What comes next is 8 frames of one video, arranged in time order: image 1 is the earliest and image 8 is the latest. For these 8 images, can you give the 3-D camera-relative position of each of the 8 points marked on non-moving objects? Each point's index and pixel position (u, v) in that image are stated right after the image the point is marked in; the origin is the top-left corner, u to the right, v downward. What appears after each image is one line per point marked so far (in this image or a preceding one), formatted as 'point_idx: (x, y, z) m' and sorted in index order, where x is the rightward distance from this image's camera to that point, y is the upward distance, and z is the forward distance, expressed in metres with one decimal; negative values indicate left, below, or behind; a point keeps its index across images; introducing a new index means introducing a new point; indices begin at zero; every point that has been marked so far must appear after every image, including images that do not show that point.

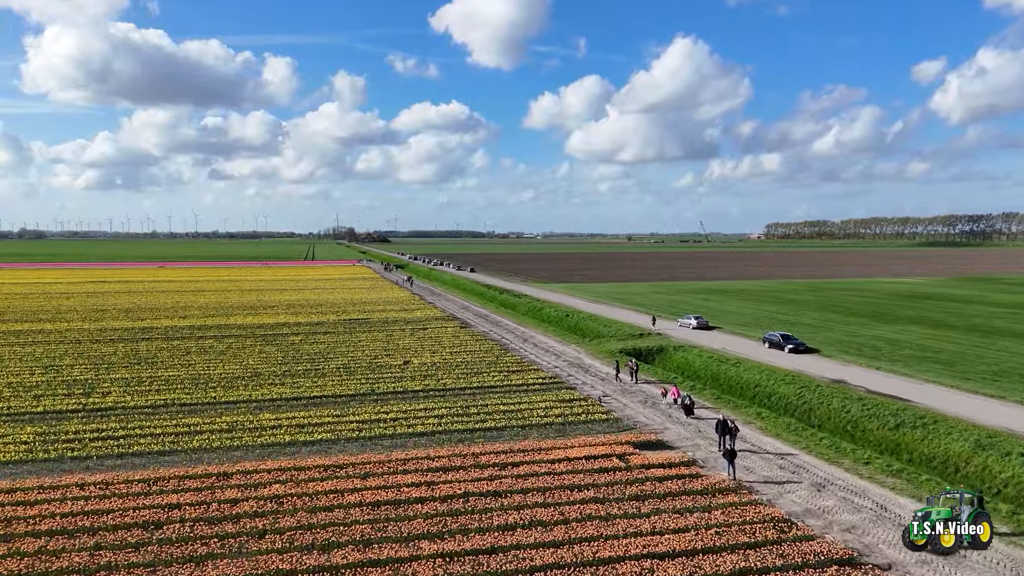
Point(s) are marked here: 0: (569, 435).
0: (+1.9, -4.9, +19.9) m
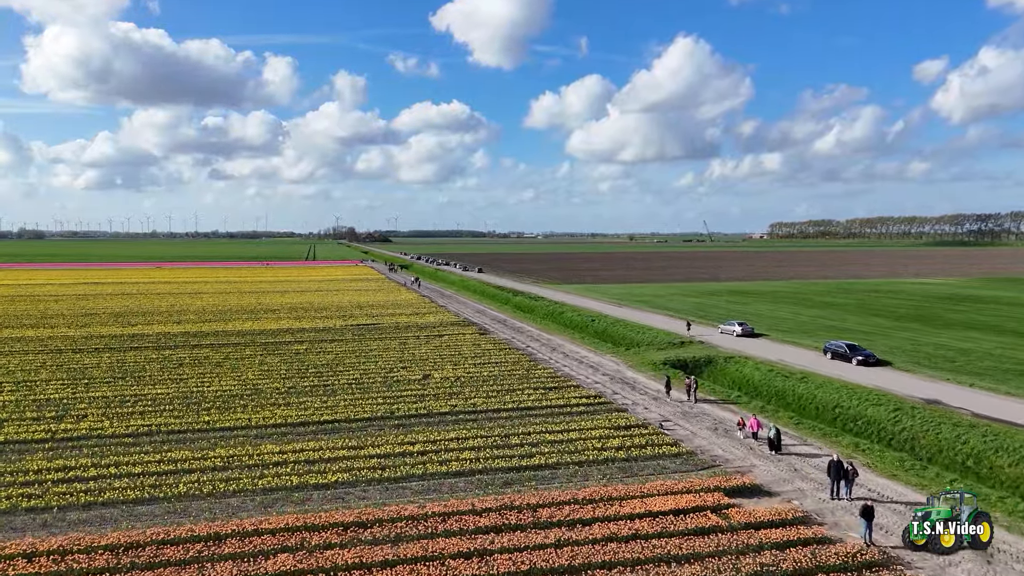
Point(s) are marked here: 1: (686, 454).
0: (+3.5, -5.1, +16.2) m
1: (+5.2, -5.0, +17.9) m
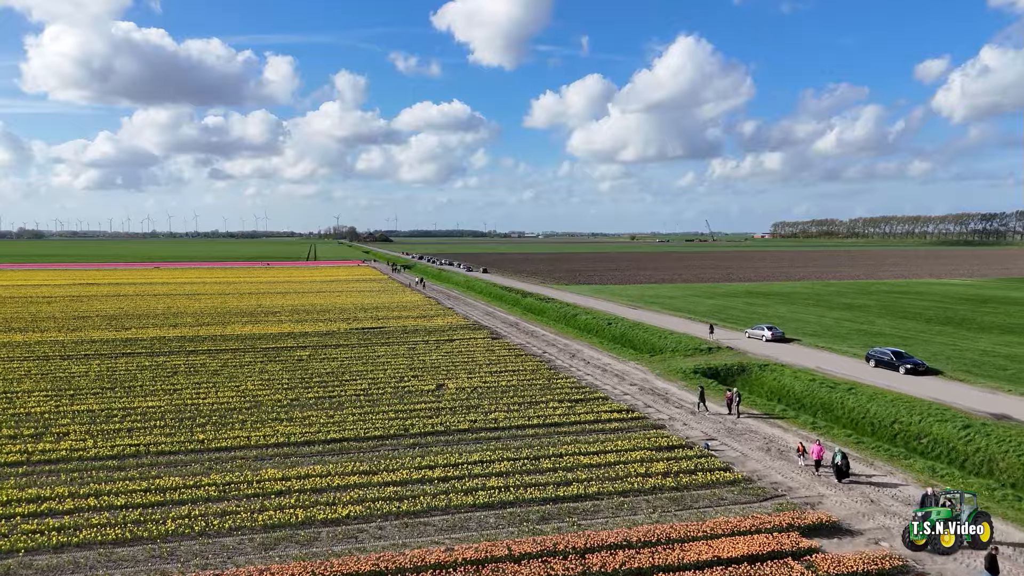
0: (+4.4, -5.2, +14.1) m
1: (+6.1, -5.1, +15.8) m
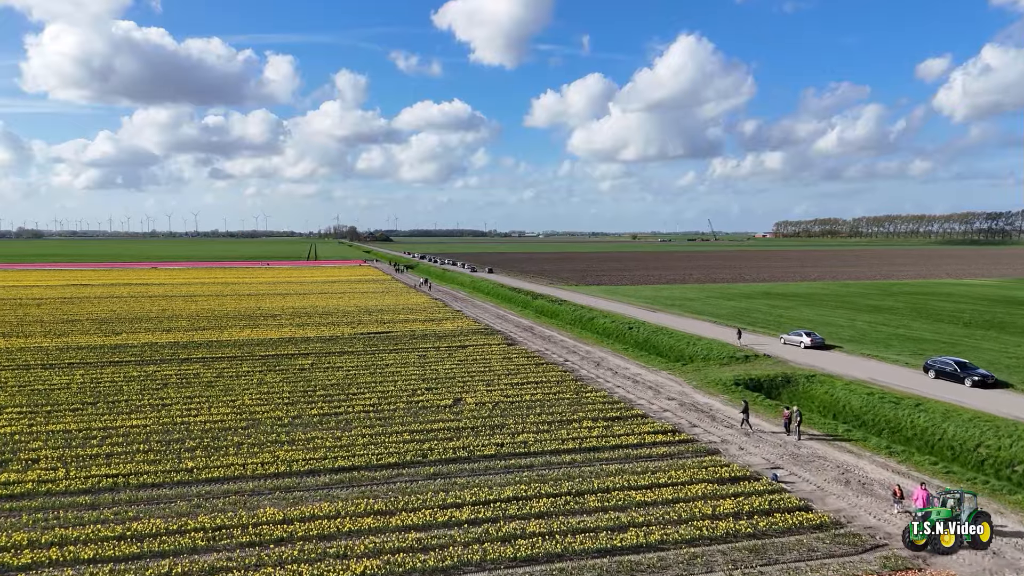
0: (+5.3, -5.4, +11.6) m
1: (+7.0, -5.3, +13.3) m
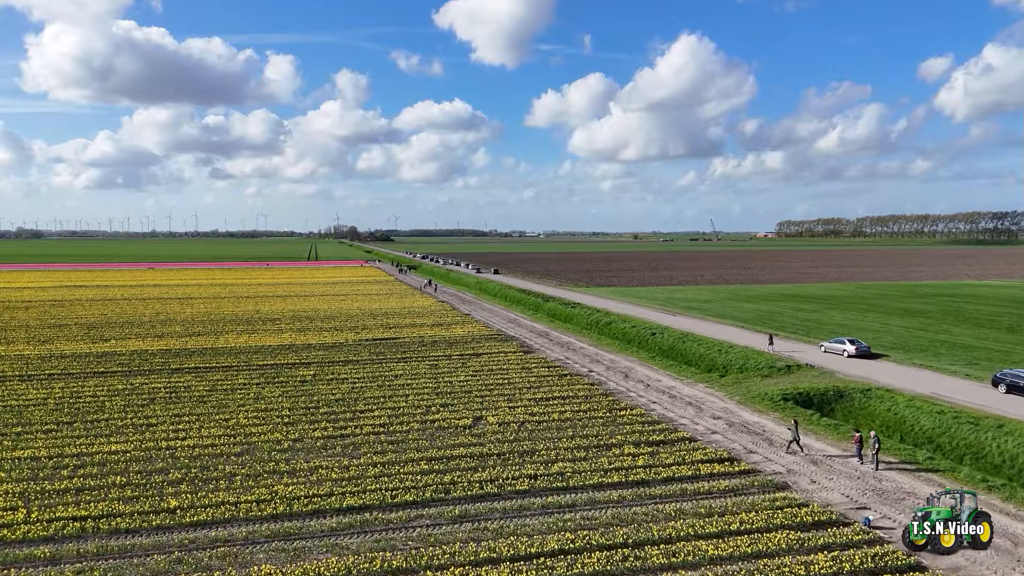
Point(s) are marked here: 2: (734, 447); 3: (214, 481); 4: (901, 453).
0: (+6.2, -5.6, +9.1) m
1: (+8.0, -5.4, +10.8) m
2: (+6.6, -4.8, +18.2) m
3: (-7.9, -5.1, +15.9) m
4: (+11.7, -4.9, +18.0) m
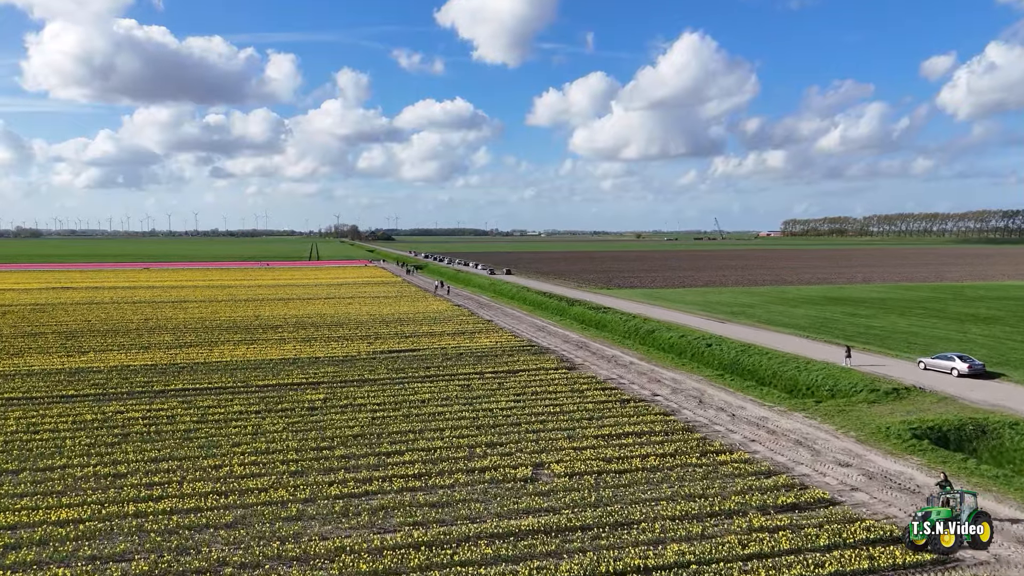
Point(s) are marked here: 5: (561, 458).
0: (+8.1, -5.9, +4.5) m
1: (+9.9, -5.7, +6.1) m
2: (+8.6, -5.1, +13.5) m
3: (-6.0, -5.3, +11.3) m
4: (+13.6, -5.2, +13.4) m
5: (+1.3, -4.7, +16.9) m
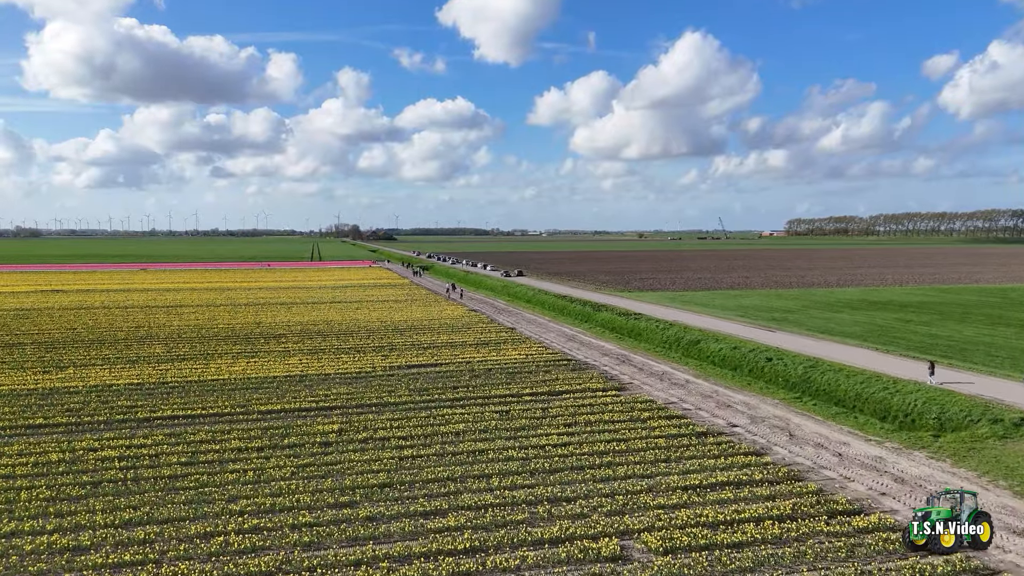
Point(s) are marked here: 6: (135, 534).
0: (+9.8, -6.2, +0.7) m
1: (+11.5, -6.1, +2.4) m
2: (+10.2, -5.4, +9.8) m
3: (-4.4, -5.7, +7.5) m
4: (+15.2, -5.5, +9.6) m
5: (+3.0, -5.1, +13.1) m
6: (-8.2, -5.2, +13.0) m
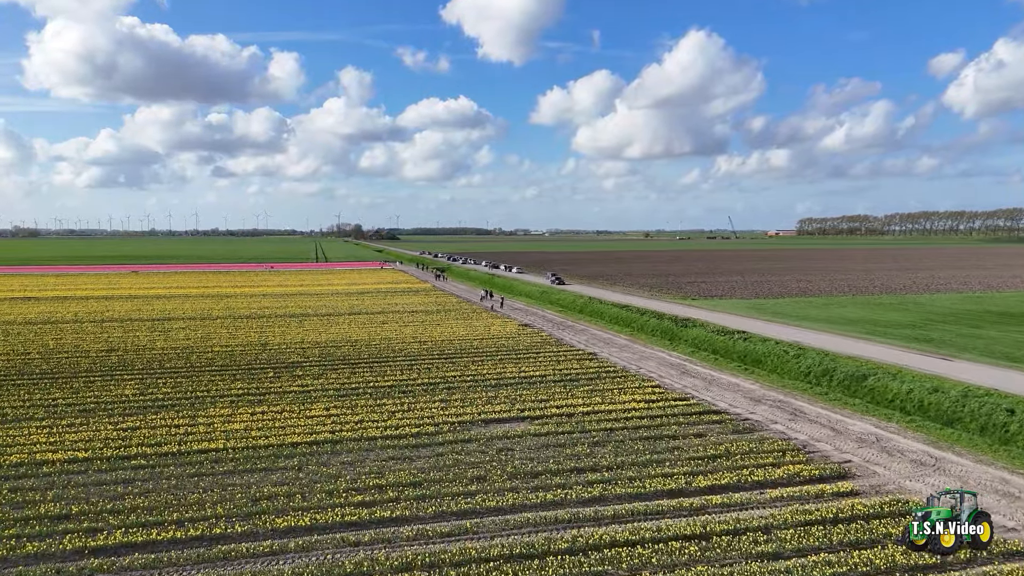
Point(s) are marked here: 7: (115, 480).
0: (+13.9, -6.9, -8.4) m
1: (+15.6, -6.8, -6.8) m
2: (+14.3, -6.1, +0.6) m
3: (-0.2, -6.4, -1.6) m
4: (+19.3, -6.2, +0.5) m
5: (+7.1, -5.8, +4.0) m
6: (-4.0, -5.9, +3.9) m
7: (-10.5, -4.9, +15.9) m
